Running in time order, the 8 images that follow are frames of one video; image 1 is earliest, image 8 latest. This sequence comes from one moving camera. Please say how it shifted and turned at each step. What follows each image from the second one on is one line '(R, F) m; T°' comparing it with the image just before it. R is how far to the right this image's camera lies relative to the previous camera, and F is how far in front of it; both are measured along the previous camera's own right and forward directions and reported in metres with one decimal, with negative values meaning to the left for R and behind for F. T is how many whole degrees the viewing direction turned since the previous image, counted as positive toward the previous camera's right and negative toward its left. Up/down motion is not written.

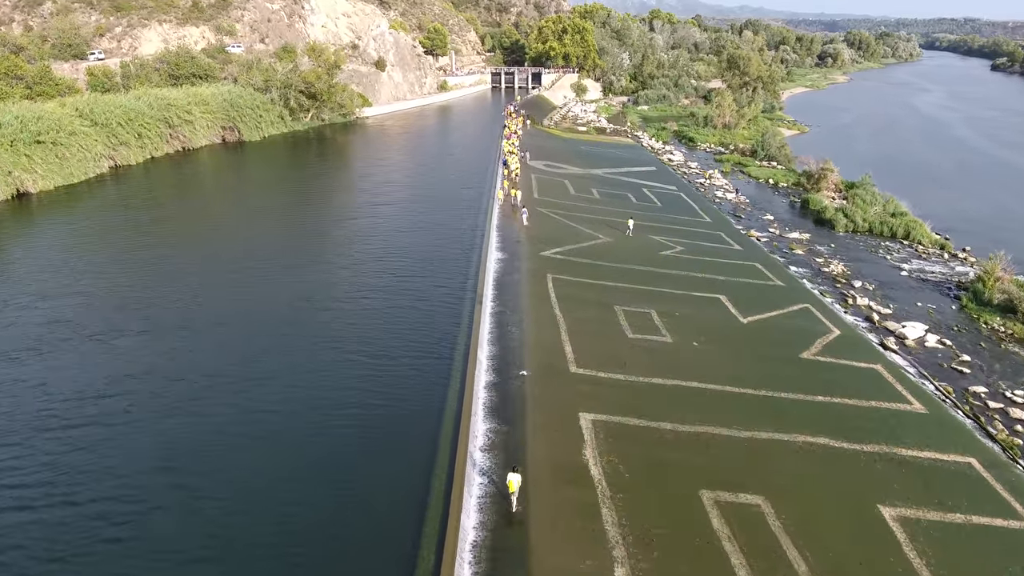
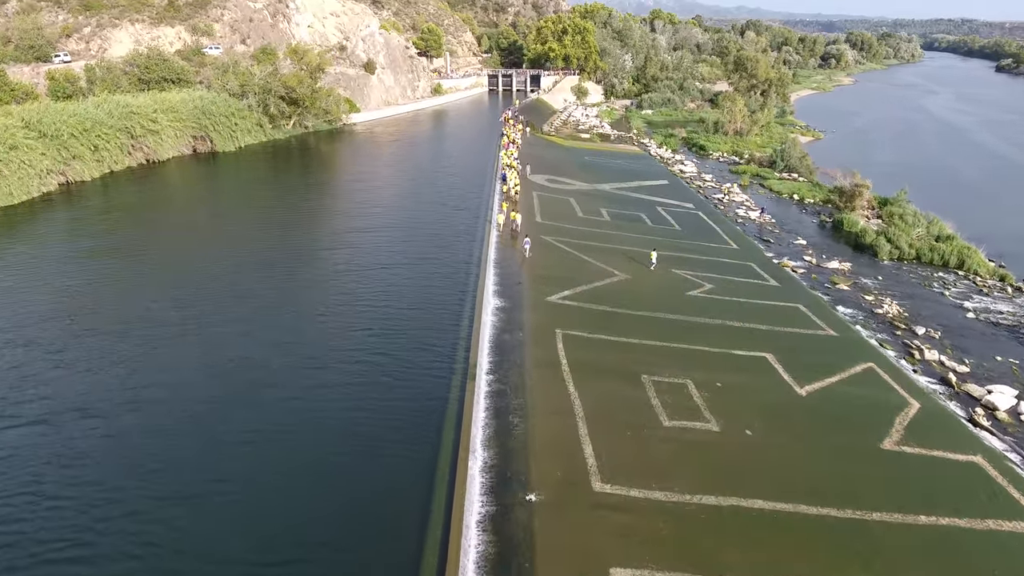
(-0.1, +5.4) m; 0°
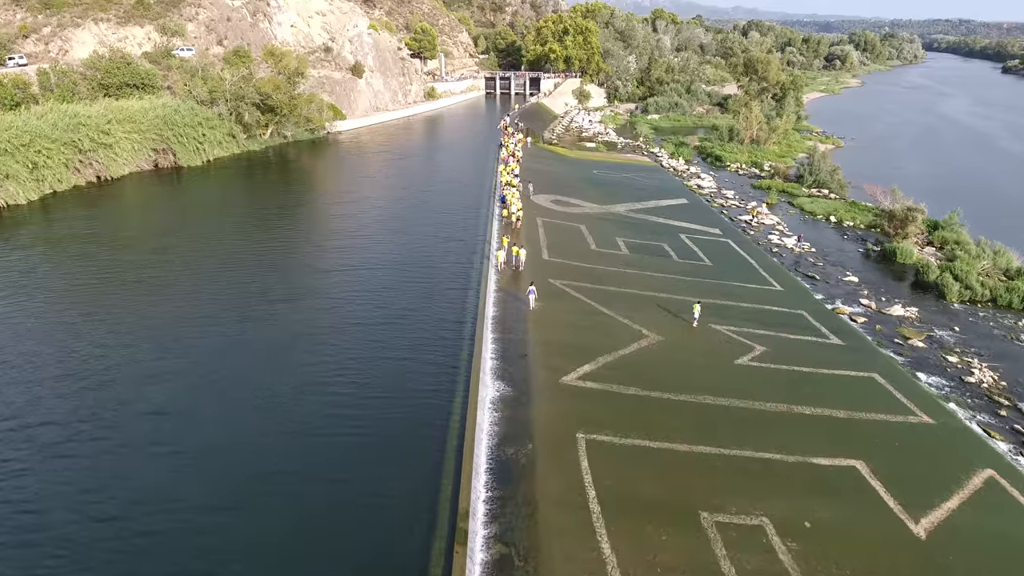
(-0.3, +6.1) m; 0°
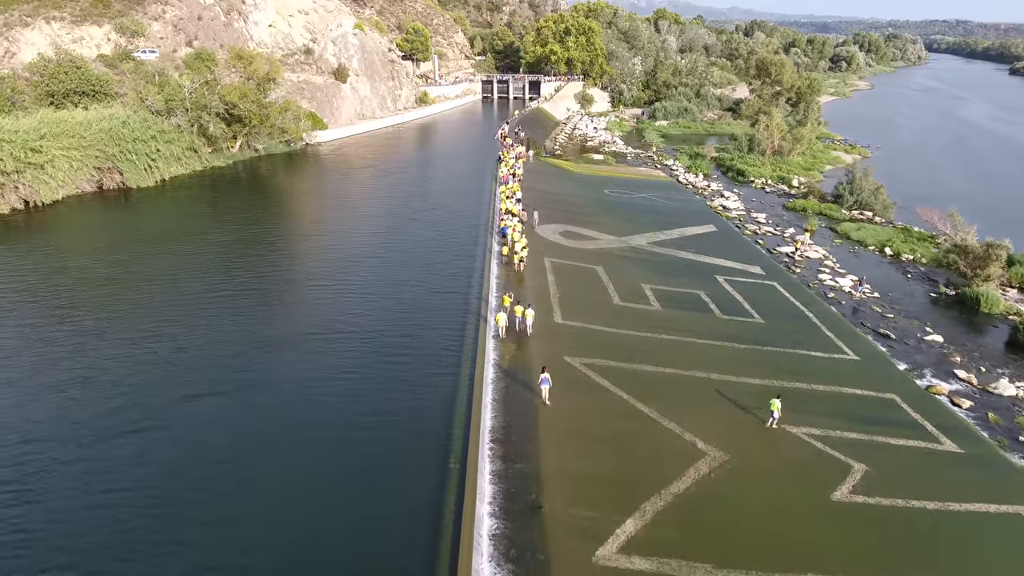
(-0.3, +6.9) m; 0°
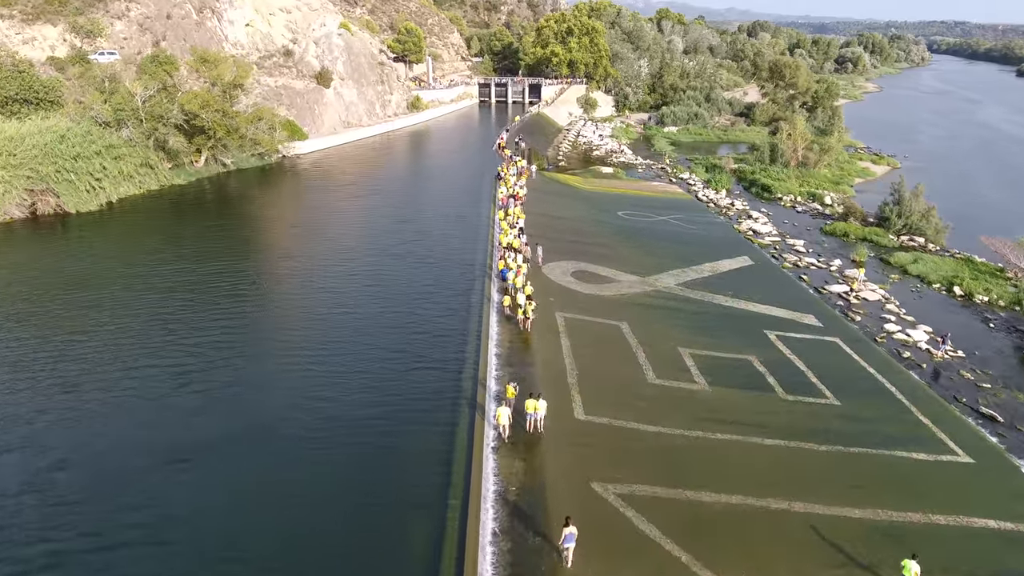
(-0.3, +6.2) m; 0°
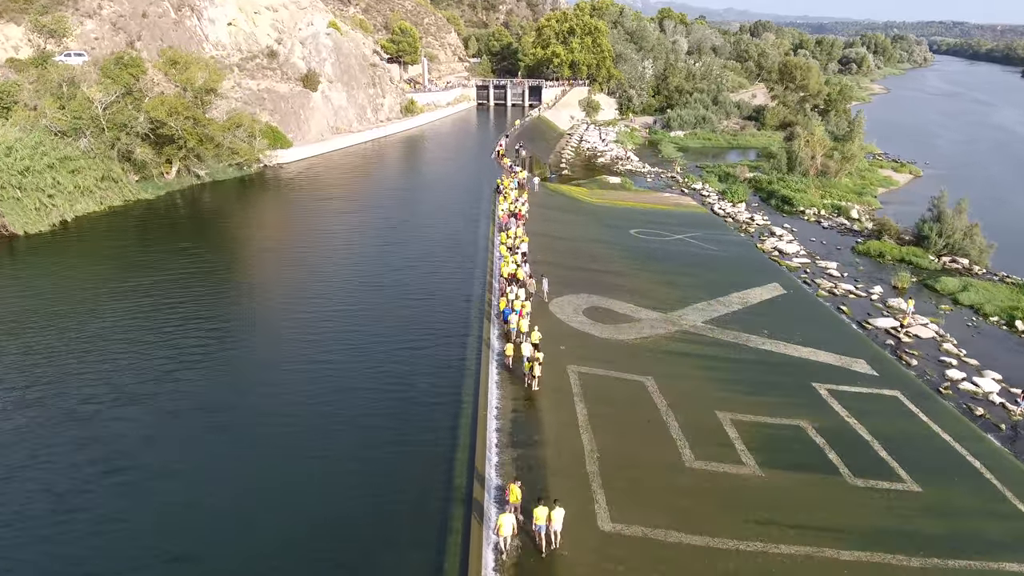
(-0.2, +4.2) m; 0°
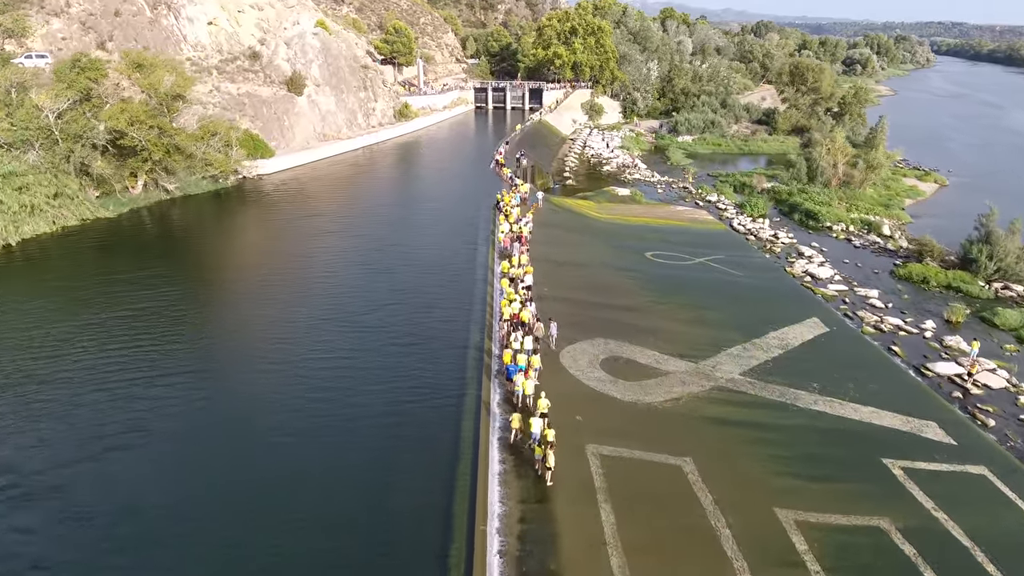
(-0.2, +4.1) m; 0°
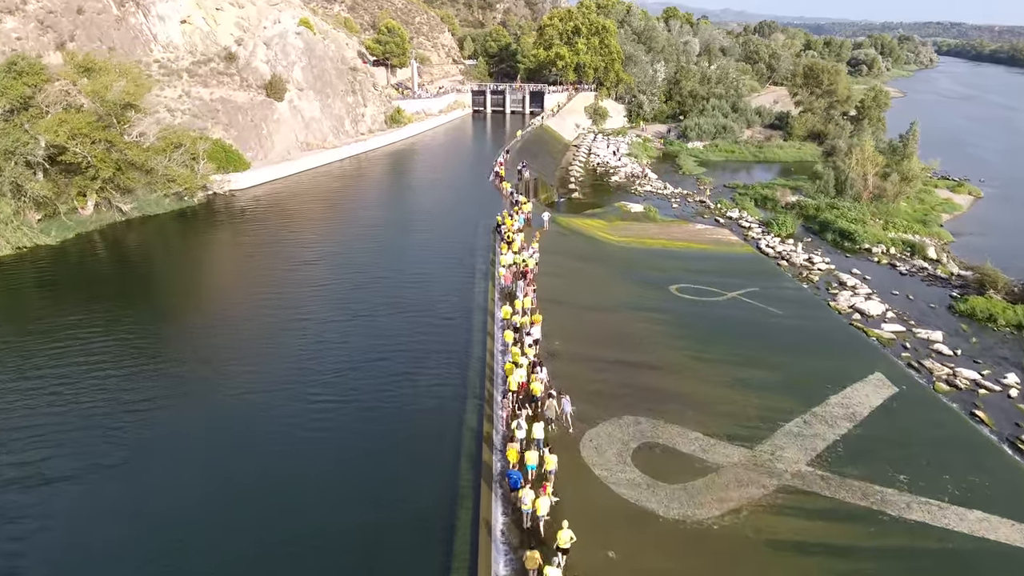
(-0.3, +4.9) m; 0°
